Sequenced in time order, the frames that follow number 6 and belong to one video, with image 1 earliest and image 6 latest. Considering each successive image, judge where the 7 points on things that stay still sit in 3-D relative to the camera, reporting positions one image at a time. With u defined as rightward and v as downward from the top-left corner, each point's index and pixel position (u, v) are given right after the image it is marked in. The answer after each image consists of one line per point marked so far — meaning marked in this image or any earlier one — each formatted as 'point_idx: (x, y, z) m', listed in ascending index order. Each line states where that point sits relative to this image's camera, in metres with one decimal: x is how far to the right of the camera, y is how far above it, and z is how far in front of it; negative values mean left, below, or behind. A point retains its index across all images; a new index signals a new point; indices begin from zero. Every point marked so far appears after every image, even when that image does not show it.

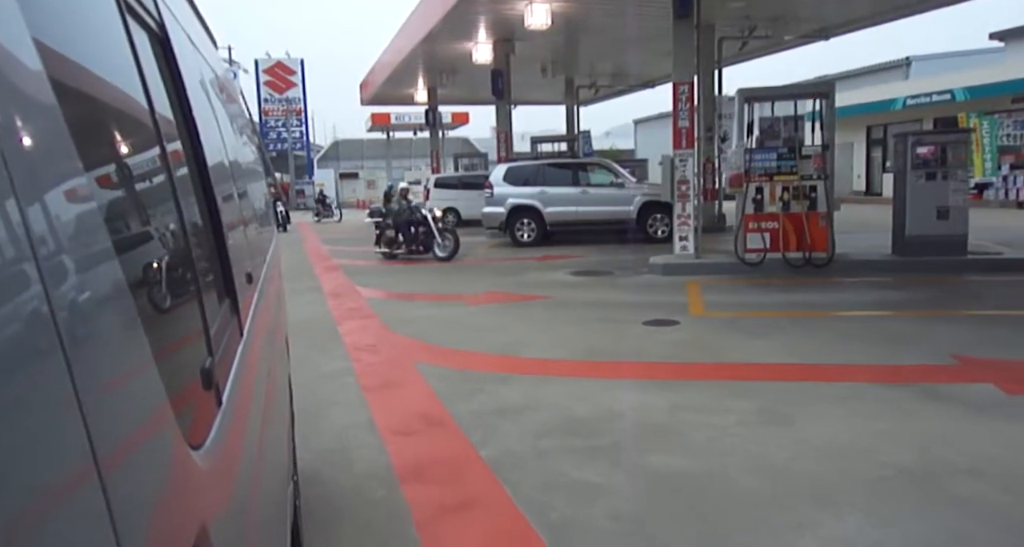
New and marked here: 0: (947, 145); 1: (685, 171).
0: (+6.4, +1.9, +10.4) m
1: (+2.7, +1.6, +11.0) m
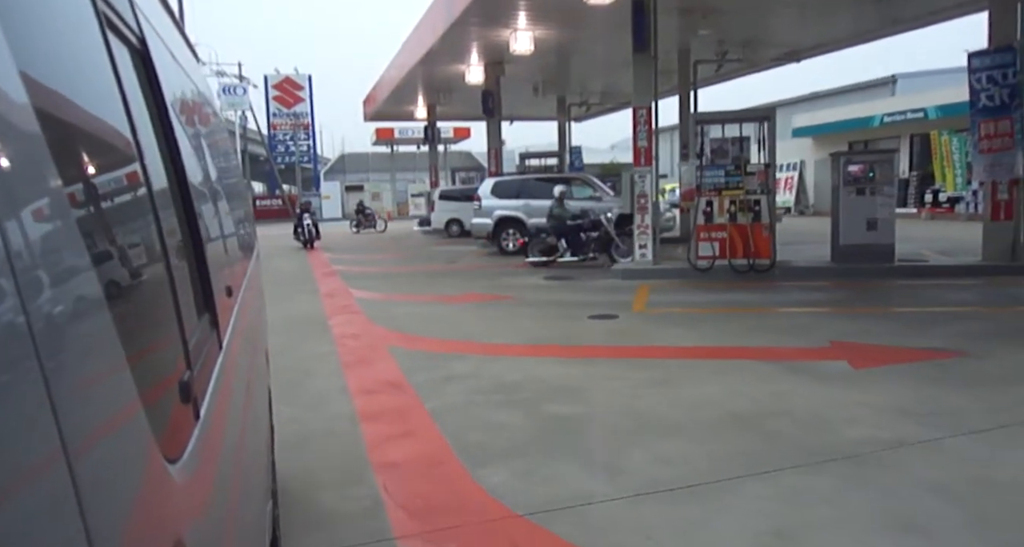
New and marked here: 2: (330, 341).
0: (+6.0, +1.8, +11.6) m
1: (+2.3, +1.5, +12.2) m
2: (-2.1, -0.8, +8.2) m
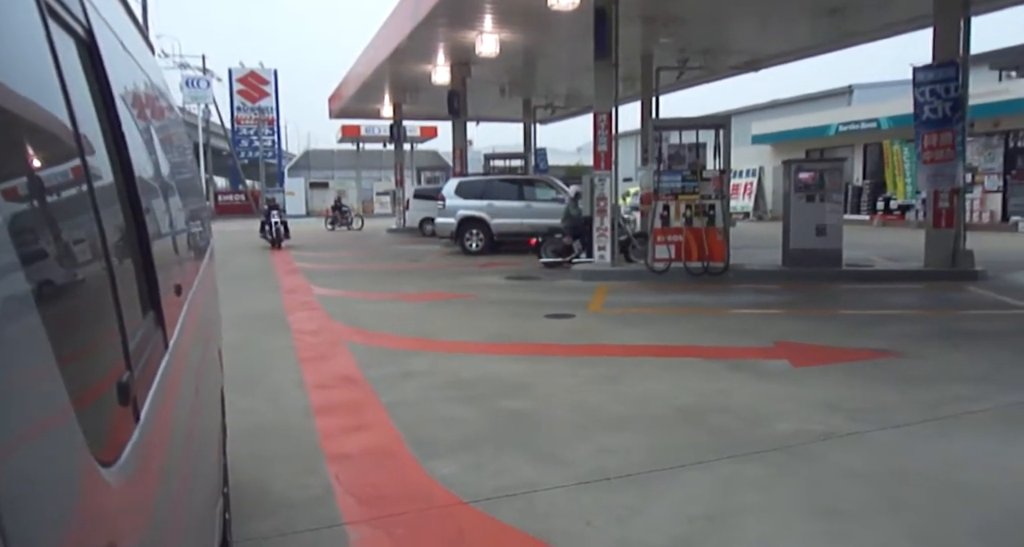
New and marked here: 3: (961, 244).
0: (+5.3, +1.7, +12.1) m
1: (+1.6, +1.5, +12.5) m
2: (-2.6, -0.7, +8.2) m
3: (+7.6, +0.5, +12.0) m
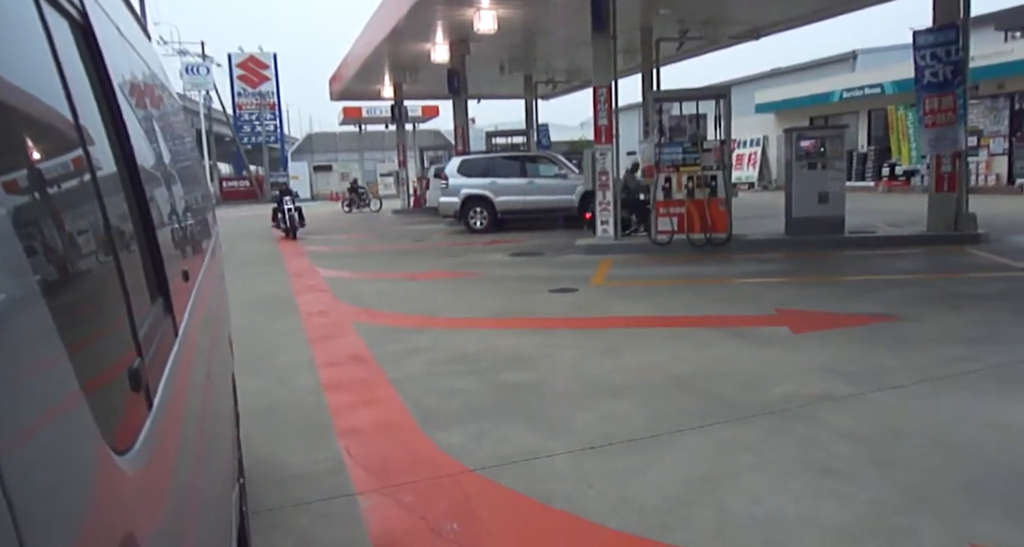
0: (+5.4, +2.3, +12.1) m
1: (+1.6, +2.0, +12.5) m
2: (-2.5, -0.5, +8.4) m
3: (+7.7, +1.1, +12.0) m
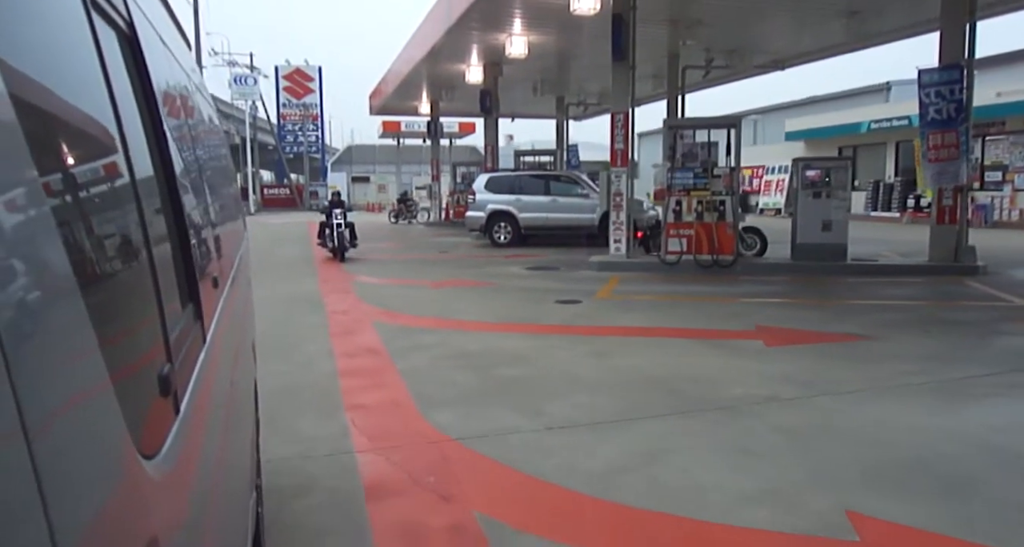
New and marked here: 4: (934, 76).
0: (+5.7, +1.9, +12.6) m
1: (+2.0, +1.7, +13.2) m
2: (-2.5, -0.5, +9.2) m
3: (+8.0, +0.6, +12.4) m
4: (+7.2, +3.4, +12.0) m
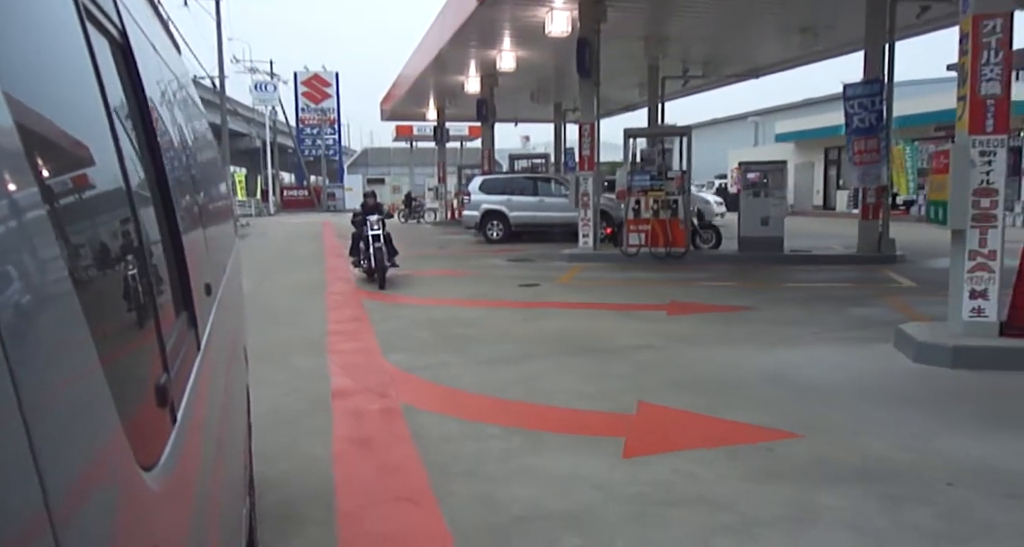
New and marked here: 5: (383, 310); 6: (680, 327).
0: (+5.3, +2.1, +14.4) m
1: (+1.6, +1.9, +15.1) m
2: (-3.0, -0.4, +11.2) m
3: (+7.5, +0.8, +14.1) m
4: (+6.8, +3.6, +13.8) m
5: (-1.7, -0.5, +9.7) m
6: (+2.0, -0.6, +8.2) m
